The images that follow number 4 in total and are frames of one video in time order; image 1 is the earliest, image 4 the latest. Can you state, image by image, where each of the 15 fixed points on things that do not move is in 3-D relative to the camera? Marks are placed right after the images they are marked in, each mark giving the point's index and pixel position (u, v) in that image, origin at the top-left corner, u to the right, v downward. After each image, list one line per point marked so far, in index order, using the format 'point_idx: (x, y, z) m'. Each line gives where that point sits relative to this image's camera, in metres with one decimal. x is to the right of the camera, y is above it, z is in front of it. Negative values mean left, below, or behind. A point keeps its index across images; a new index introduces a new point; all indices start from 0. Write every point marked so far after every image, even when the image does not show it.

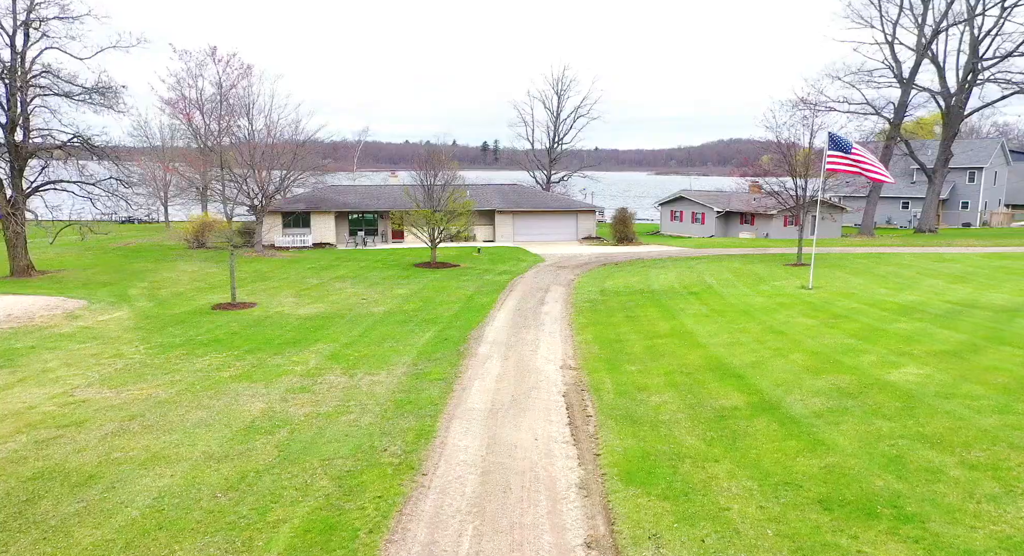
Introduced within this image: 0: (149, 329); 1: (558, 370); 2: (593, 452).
0: (-8.5, -1.2, +15.9) m
1: (+0.8, -1.7, +12.4) m
2: (+1.0, -2.2, +8.5) m
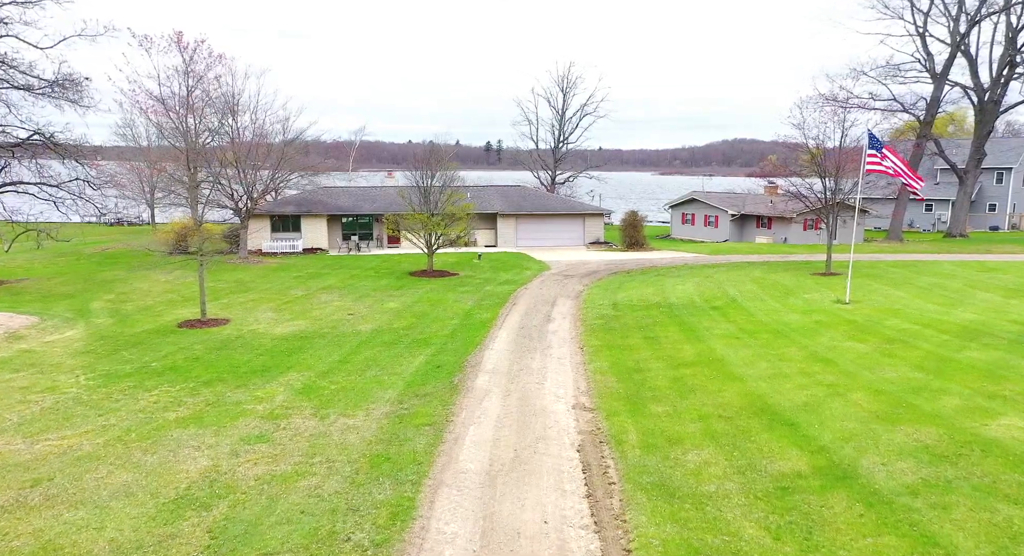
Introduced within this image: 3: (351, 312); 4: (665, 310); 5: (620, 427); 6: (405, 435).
0: (-8.5, -1.6, +13.9) m
1: (+0.9, -2.0, +10.3) m
2: (+1.0, -2.5, +6.4) m
3: (-4.4, -0.9, +18.8) m
4: (+4.3, -0.9, +18.8) m
5: (+1.5, -2.1, +9.6) m
6: (-1.5, -2.2, +9.6) m
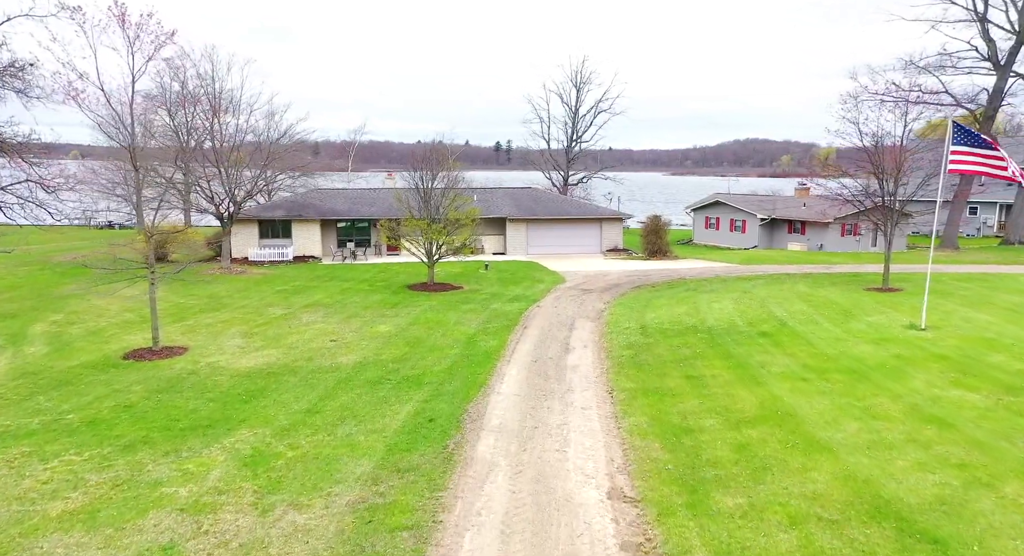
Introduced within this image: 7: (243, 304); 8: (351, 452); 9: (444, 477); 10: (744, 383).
0: (-8.3, -2.0, +11.1) m
1: (+1.0, -2.5, +7.5) m
2: (+1.1, -3.0, +3.5) m
3: (-4.2, -1.4, +15.9) m
4: (+4.5, -1.4, +15.9) m
5: (+1.7, -2.6, +6.7) m
6: (-1.4, -2.7, +6.7) m
7: (-7.8, -0.8, +19.7) m
8: (-2.2, -2.4, +9.4) m
9: (-0.8, -2.4, +8.4) m
10: (+4.1, -1.8, +11.9) m
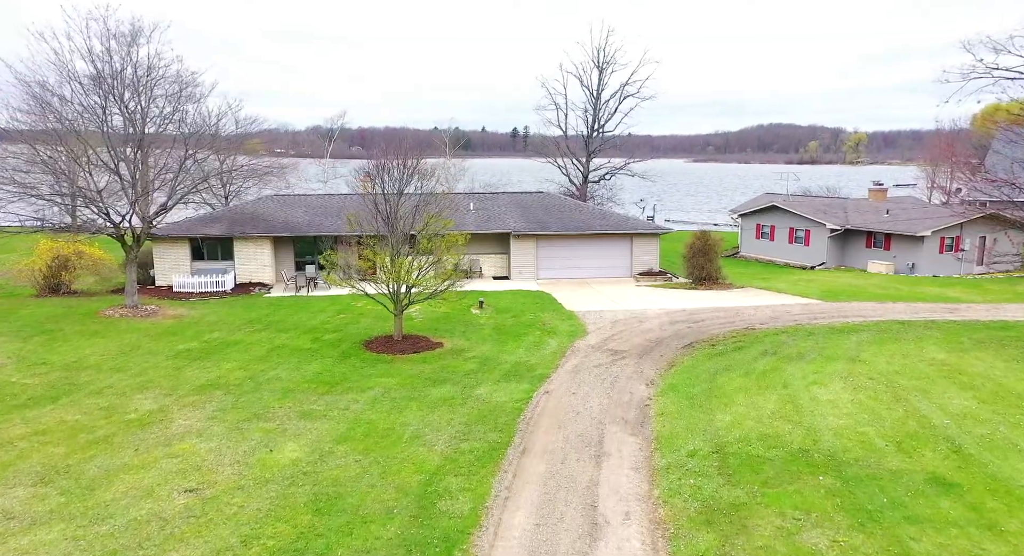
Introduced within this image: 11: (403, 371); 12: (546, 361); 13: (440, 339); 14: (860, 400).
0: (-8.6, -3.5, +4.6) m
1: (+0.6, -4.1, +0.7) m
2: (+0.6, -4.6, -3.2) m
3: (-4.4, -2.8, +9.3) m
4: (+4.3, -2.8, +9.0) m
5: (+1.2, -4.1, 0.0) m
6: (-1.8, -4.2, +0.1) m
7: (-7.9, -2.1, +13.1) m
8: (-2.5, -3.9, +2.7) m
9: (-1.2, -4.0, +1.7) m
10: (+3.8, -3.3, +5.1) m
11: (-2.3, -1.9, +14.1) m
12: (+0.7, -1.8, +14.8) m
13: (-1.8, -1.5, +16.6) m
14: (+6.3, -2.2, +12.2) m
